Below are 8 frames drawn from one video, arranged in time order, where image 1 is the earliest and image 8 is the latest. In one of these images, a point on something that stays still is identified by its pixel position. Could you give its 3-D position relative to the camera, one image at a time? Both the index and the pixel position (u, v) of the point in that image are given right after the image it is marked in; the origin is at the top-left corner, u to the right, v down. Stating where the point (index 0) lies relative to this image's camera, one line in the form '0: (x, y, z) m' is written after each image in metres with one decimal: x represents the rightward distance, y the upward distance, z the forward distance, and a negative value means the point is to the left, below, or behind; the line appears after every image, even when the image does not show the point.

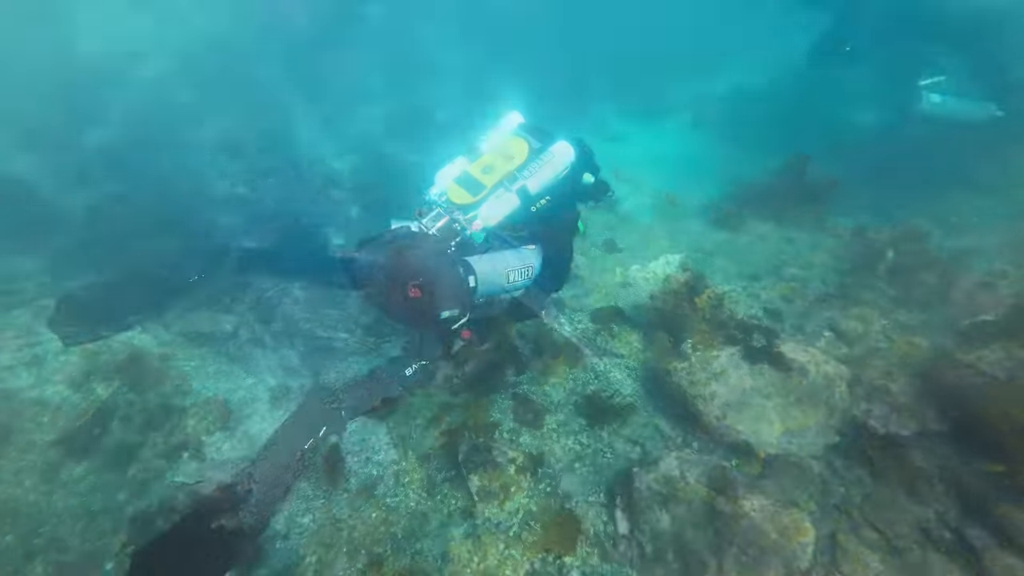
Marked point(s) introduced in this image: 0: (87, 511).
0: (-5.3, -2.8, +7.1) m
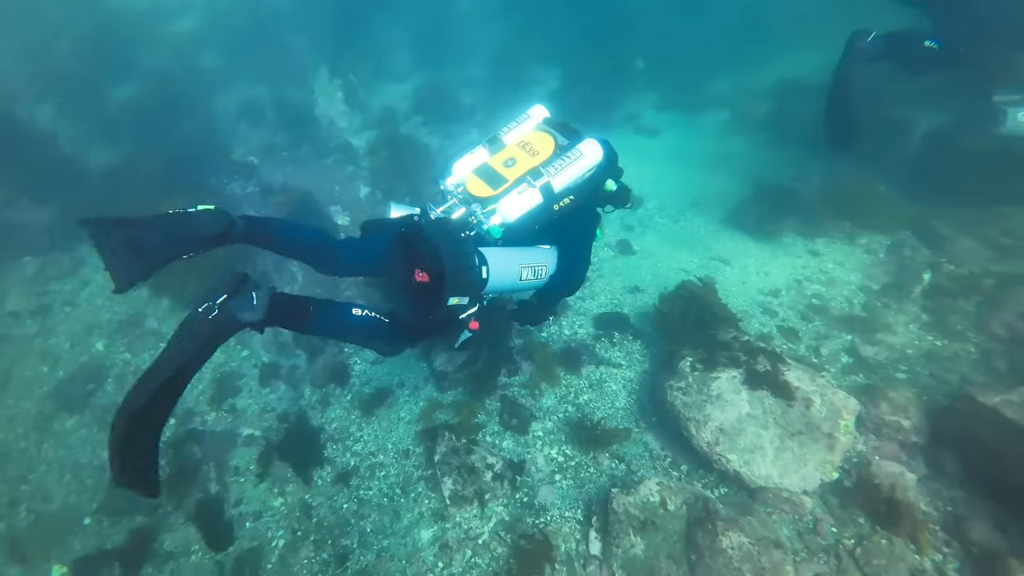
0: (-5.5, -2.3, +7.1) m
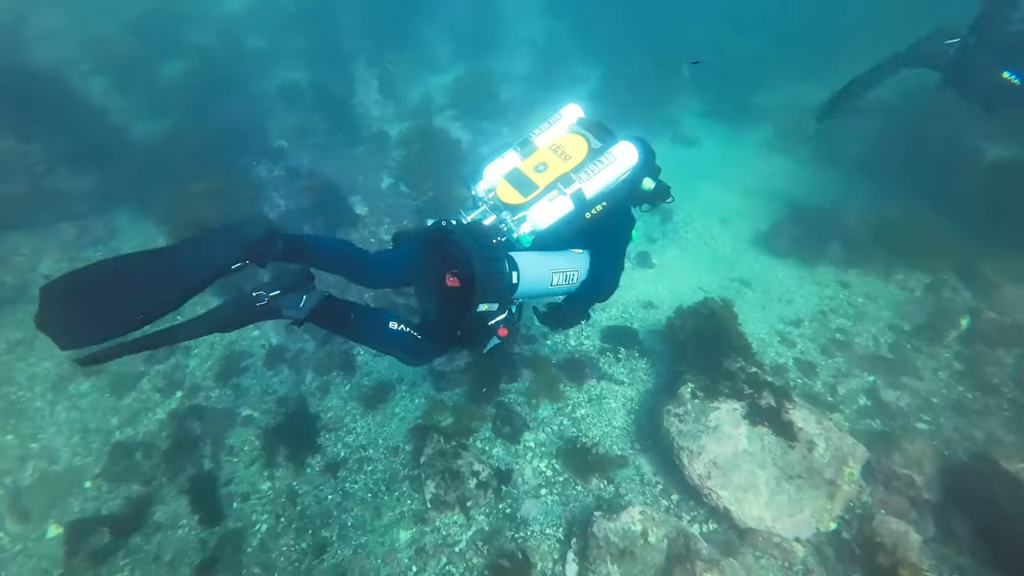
0: (-5.6, -1.9, +7.4) m
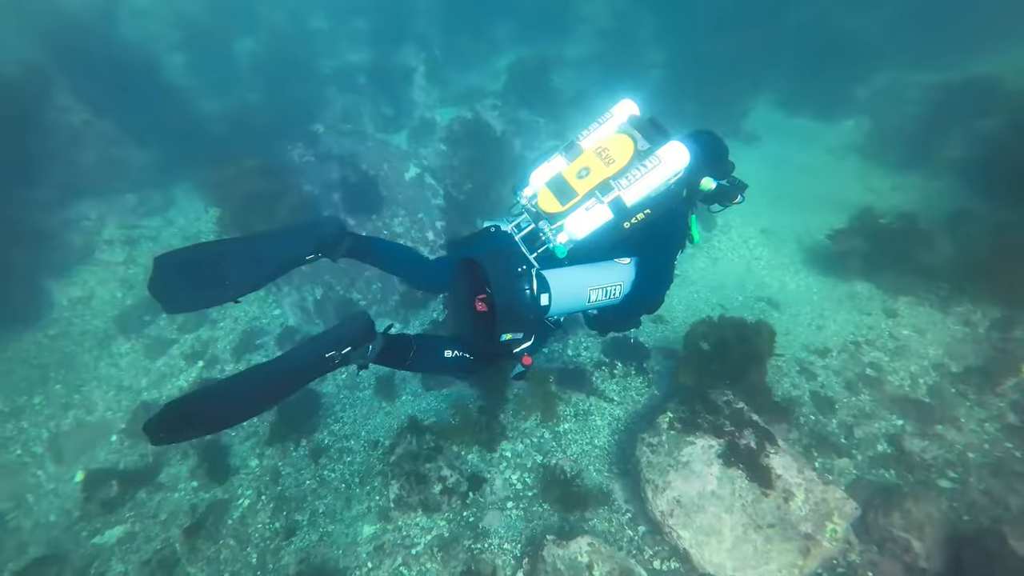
0: (-5.7, -1.5, +8.1) m
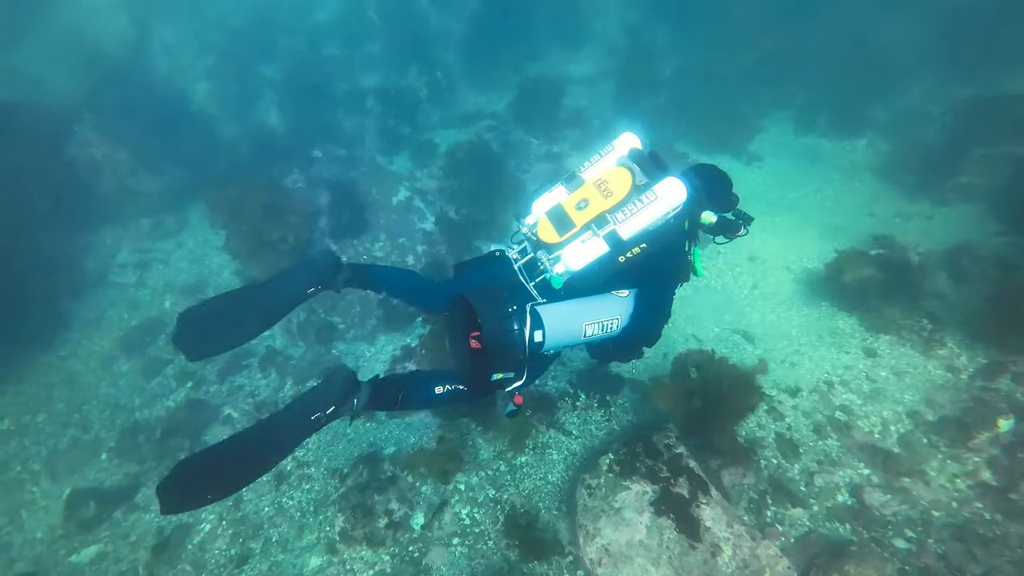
0: (-6.1, -1.9, +8.5) m
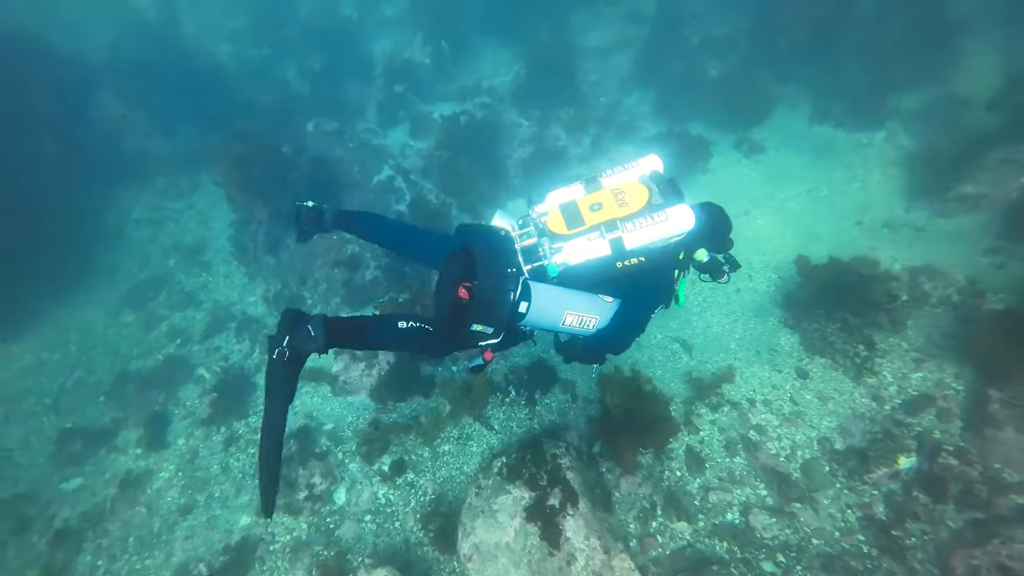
0: (-6.8, -1.2, +9.4) m
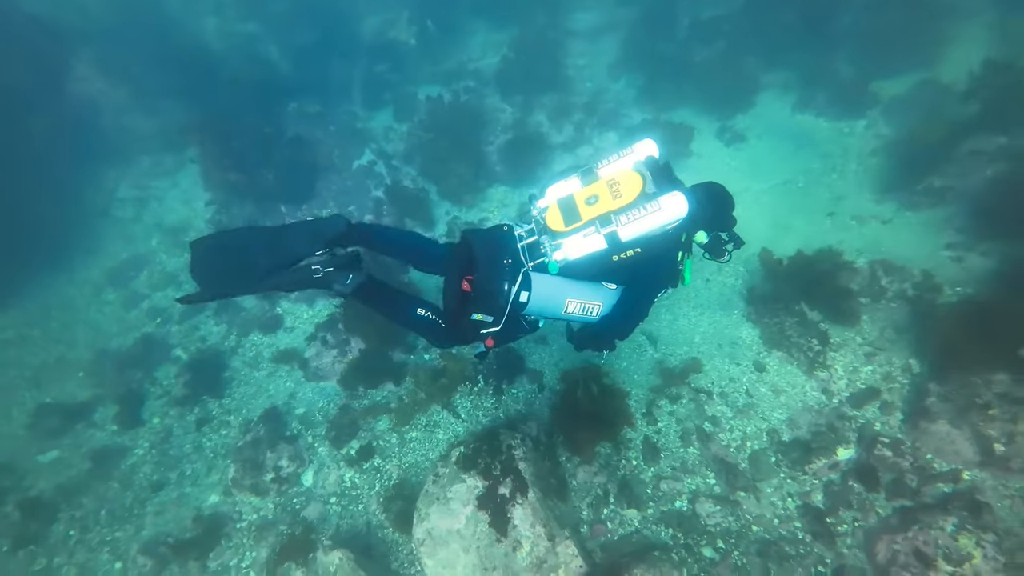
0: (-7.2, -0.9, +9.6) m
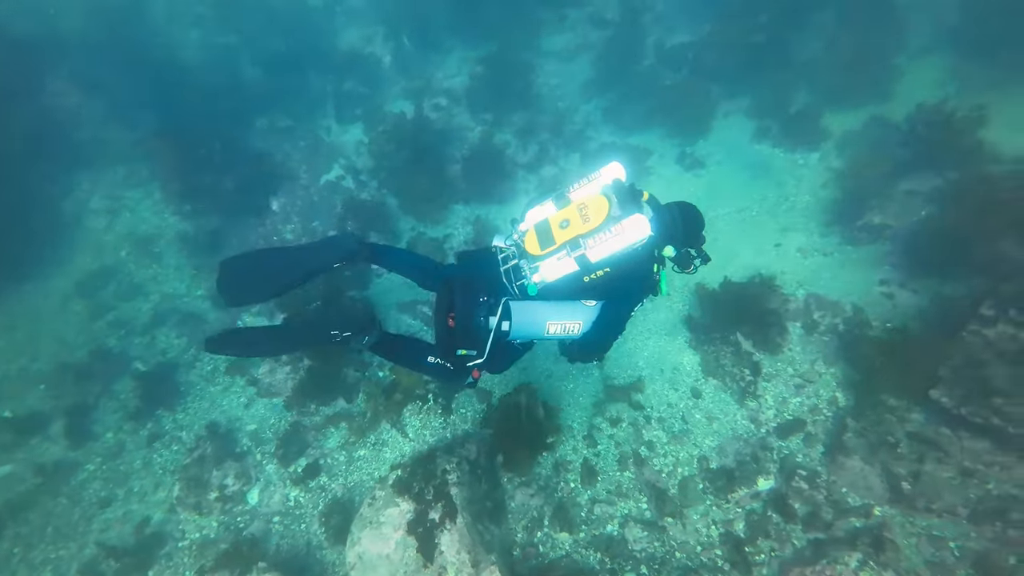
0: (-8.0, -1.1, +9.7) m
